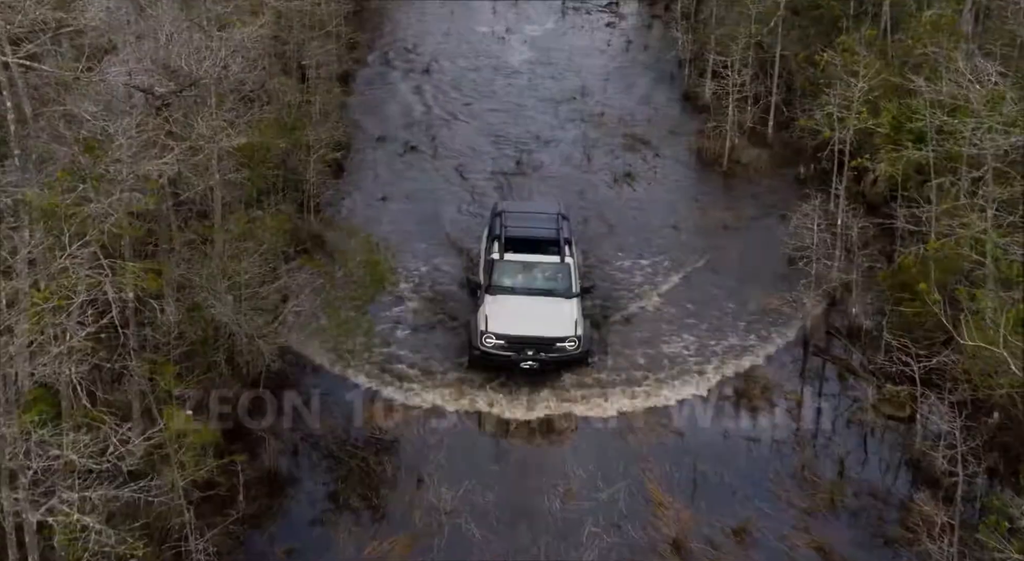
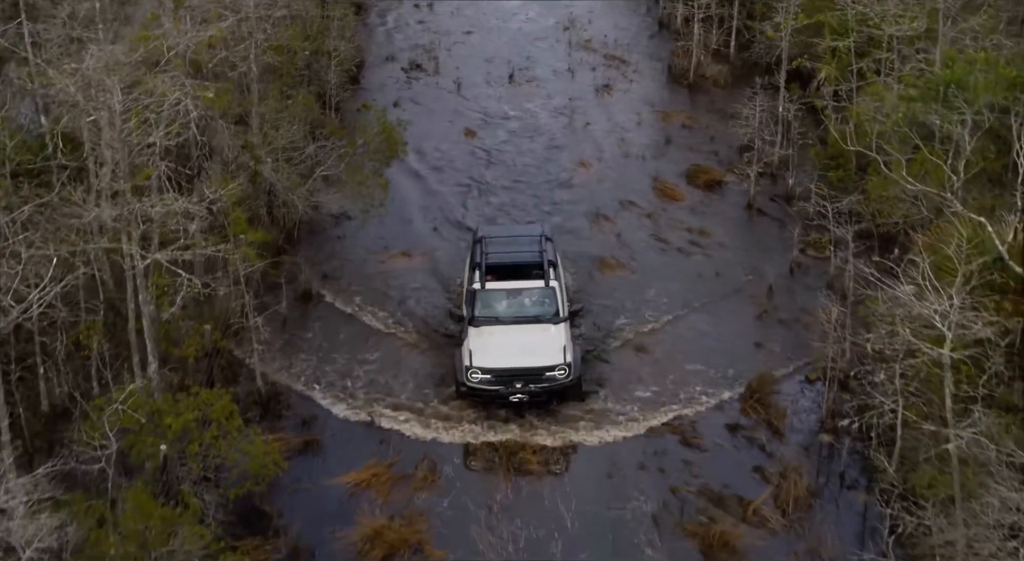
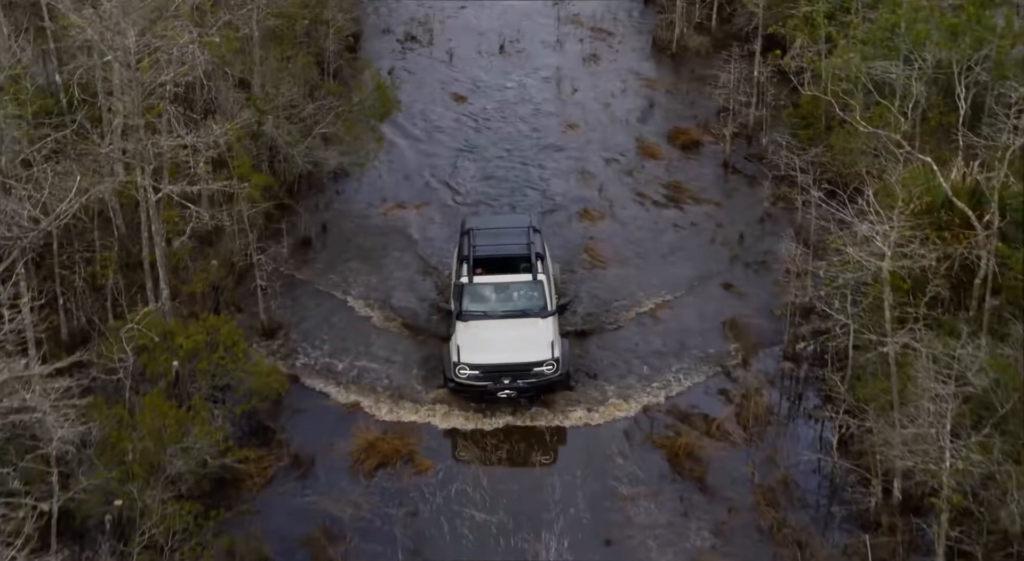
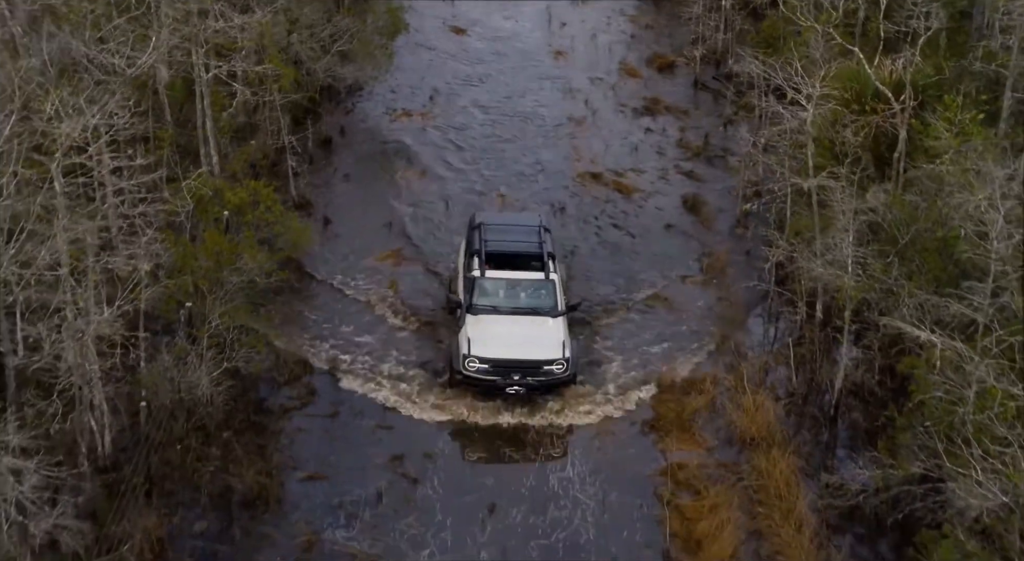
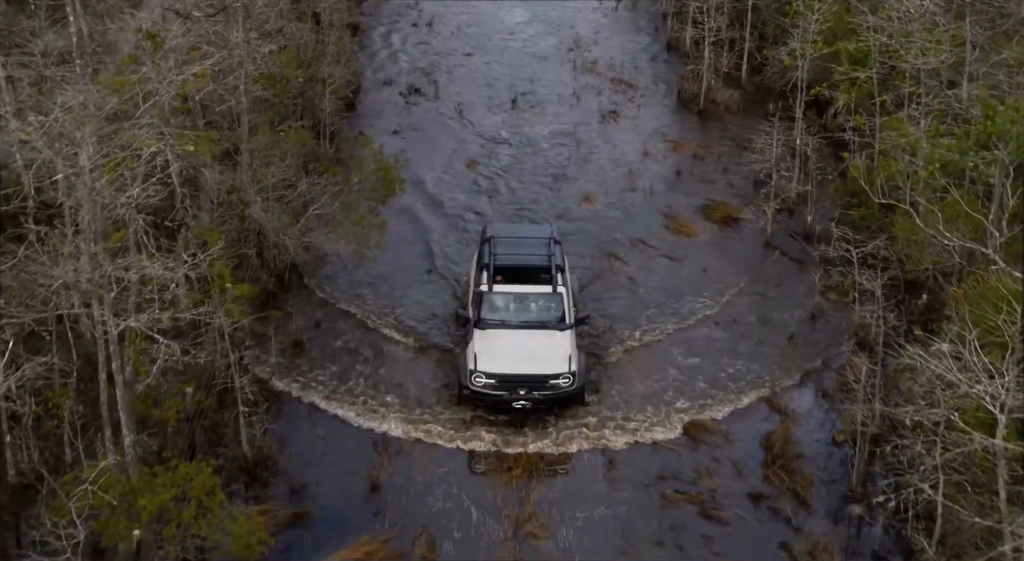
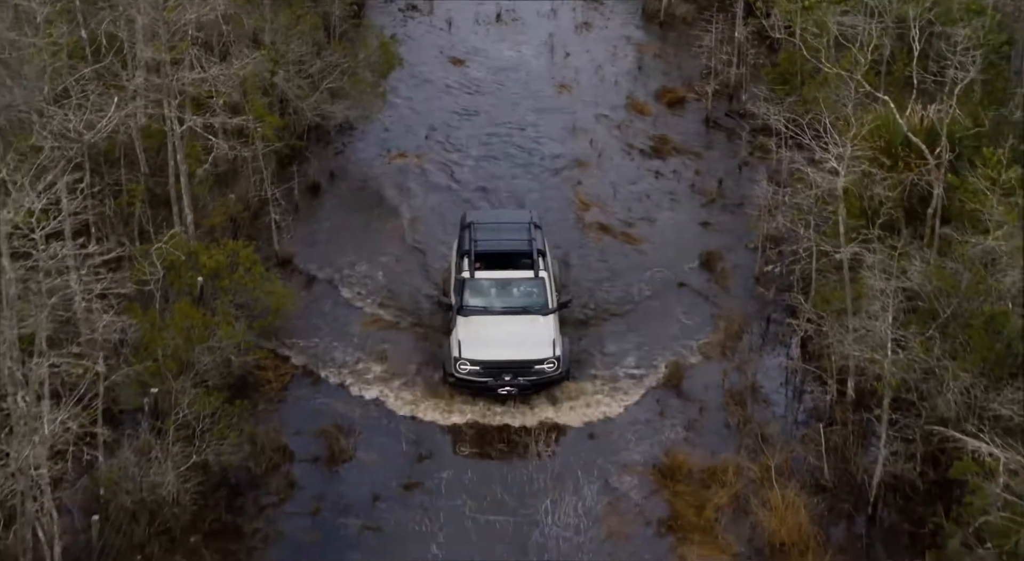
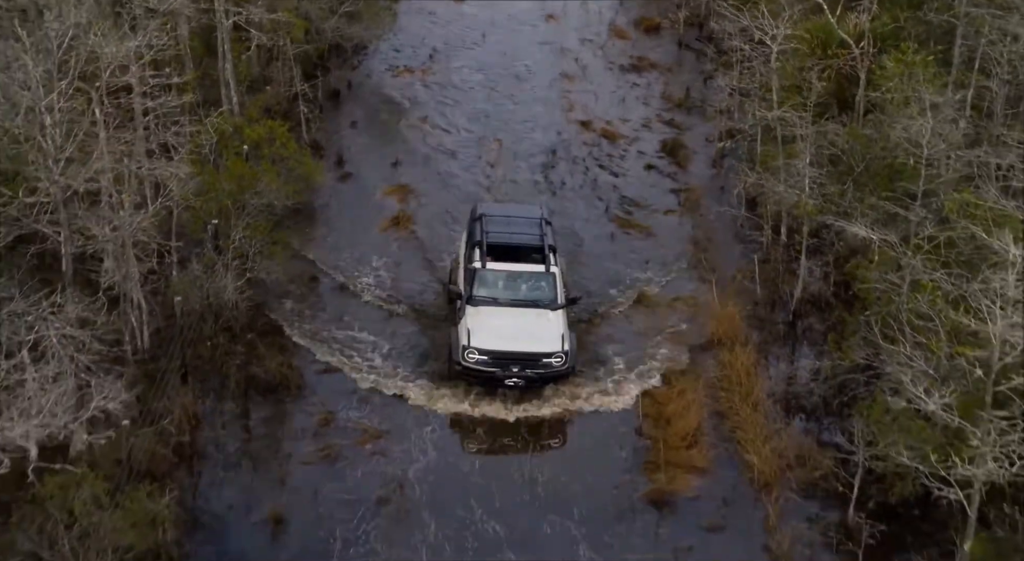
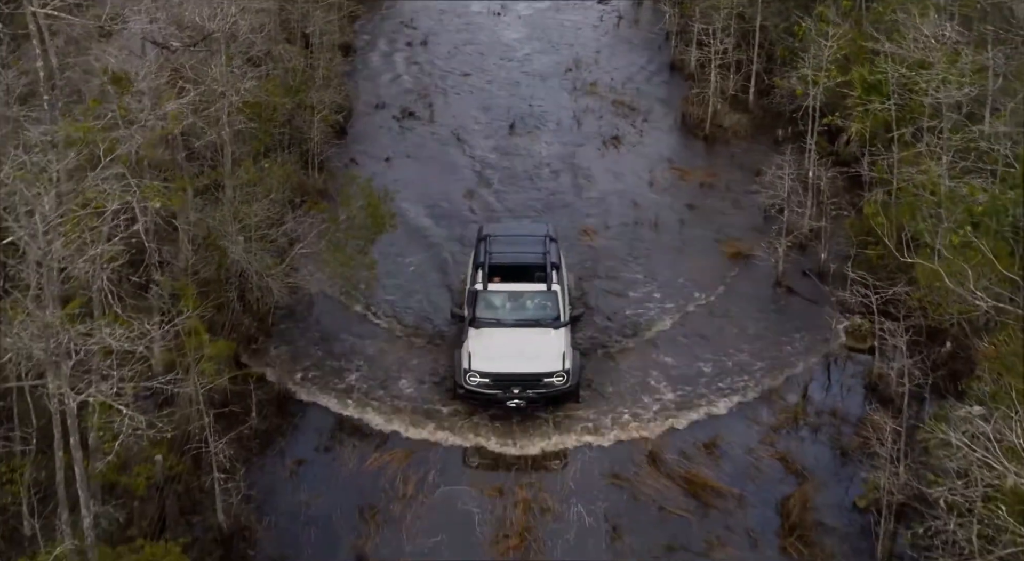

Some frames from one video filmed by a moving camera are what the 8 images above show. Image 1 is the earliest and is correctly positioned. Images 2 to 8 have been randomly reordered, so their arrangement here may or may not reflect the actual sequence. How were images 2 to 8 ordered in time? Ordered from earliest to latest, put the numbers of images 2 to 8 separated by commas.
8, 5, 2, 3, 6, 4, 7
